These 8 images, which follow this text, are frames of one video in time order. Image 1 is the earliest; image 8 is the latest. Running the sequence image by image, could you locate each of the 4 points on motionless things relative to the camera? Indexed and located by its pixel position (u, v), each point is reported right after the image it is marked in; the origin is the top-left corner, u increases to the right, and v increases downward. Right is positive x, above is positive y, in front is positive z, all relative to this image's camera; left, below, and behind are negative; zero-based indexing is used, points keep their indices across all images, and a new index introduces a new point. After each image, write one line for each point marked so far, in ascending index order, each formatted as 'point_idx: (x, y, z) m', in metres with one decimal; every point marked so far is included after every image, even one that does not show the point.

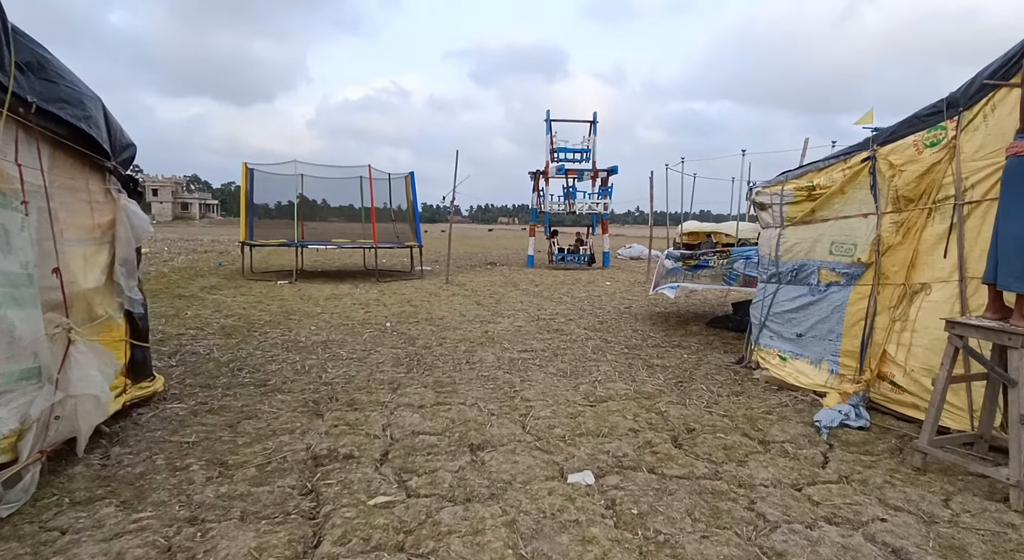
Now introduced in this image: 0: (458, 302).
0: (-0.8, -0.3, +7.9) m
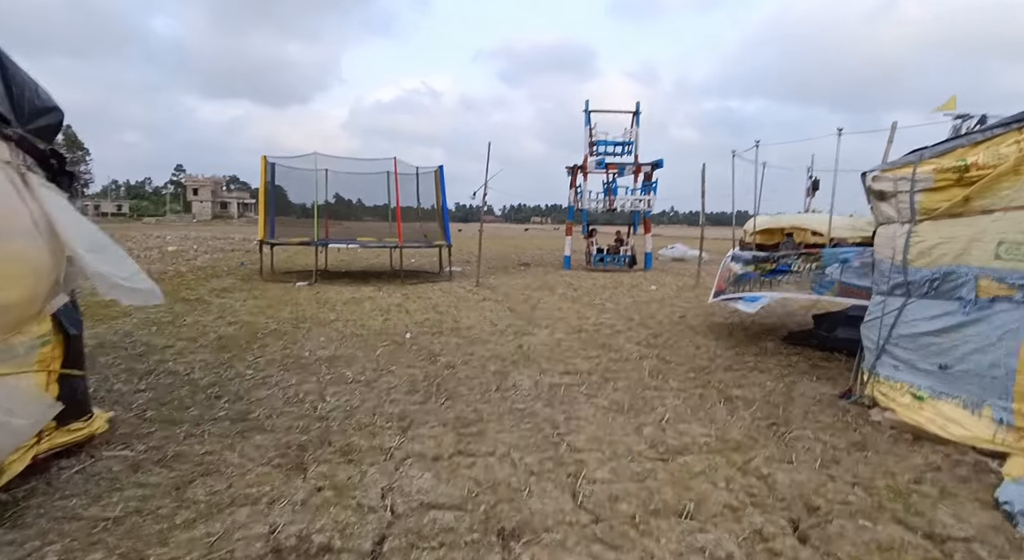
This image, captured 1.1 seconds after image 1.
0: (-0.3, -0.4, +7.1) m
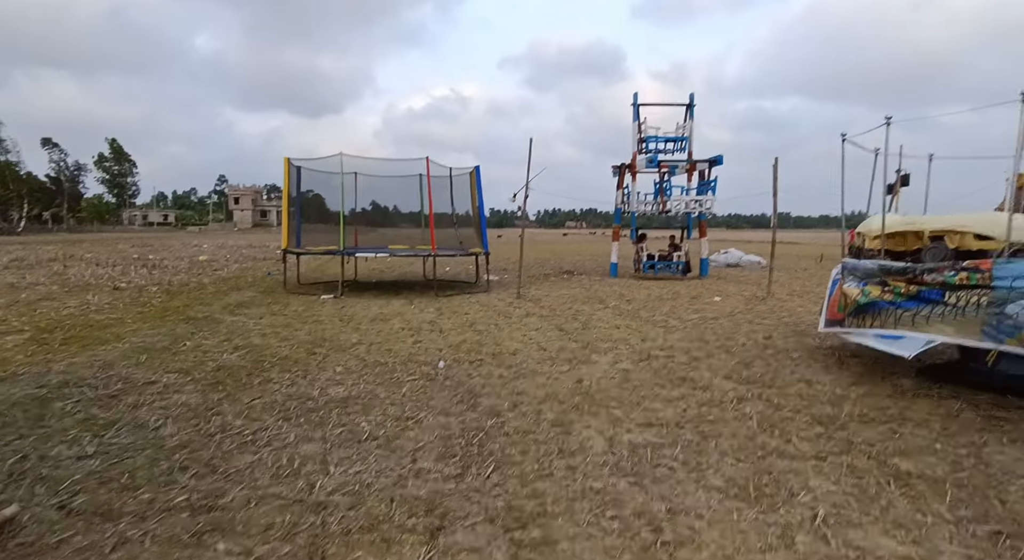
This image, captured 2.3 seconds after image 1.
0: (+0.3, -0.6, +6.1) m
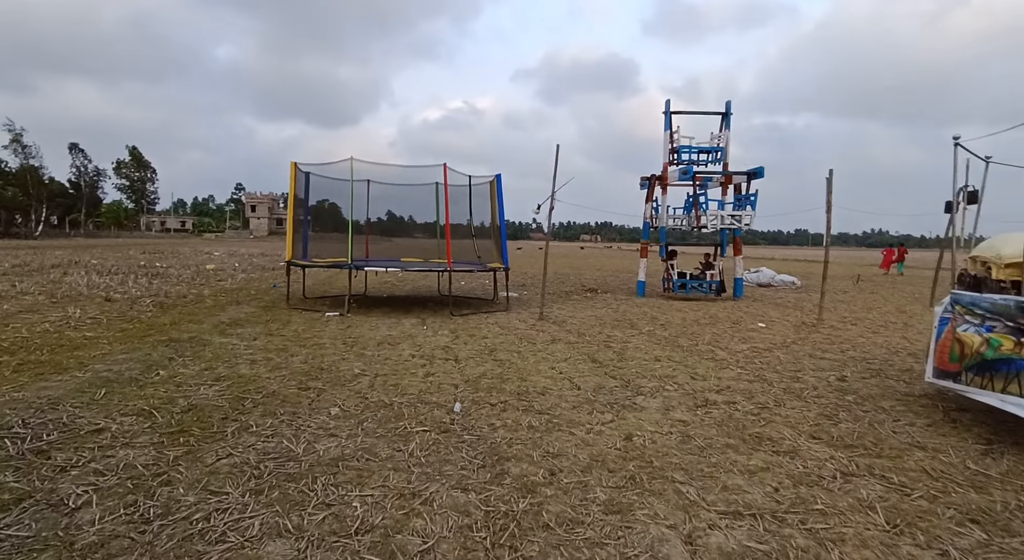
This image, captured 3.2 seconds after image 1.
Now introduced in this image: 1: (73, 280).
0: (+0.5, -0.8, +5.4) m
1: (-8.9, 0.0, +10.4) m
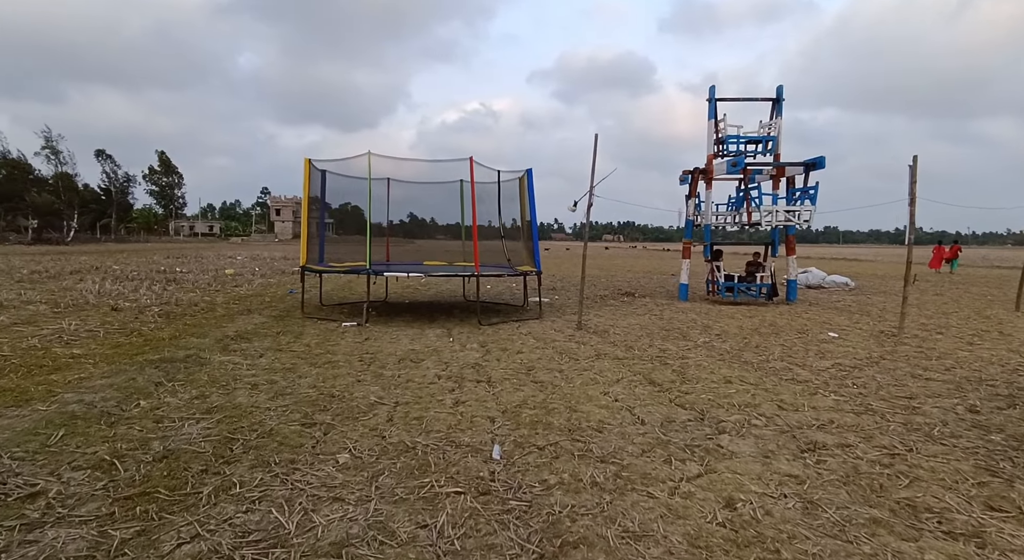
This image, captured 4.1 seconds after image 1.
0: (+0.9, -0.9, +4.6) m
1: (-8.3, -0.1, +10.0) m
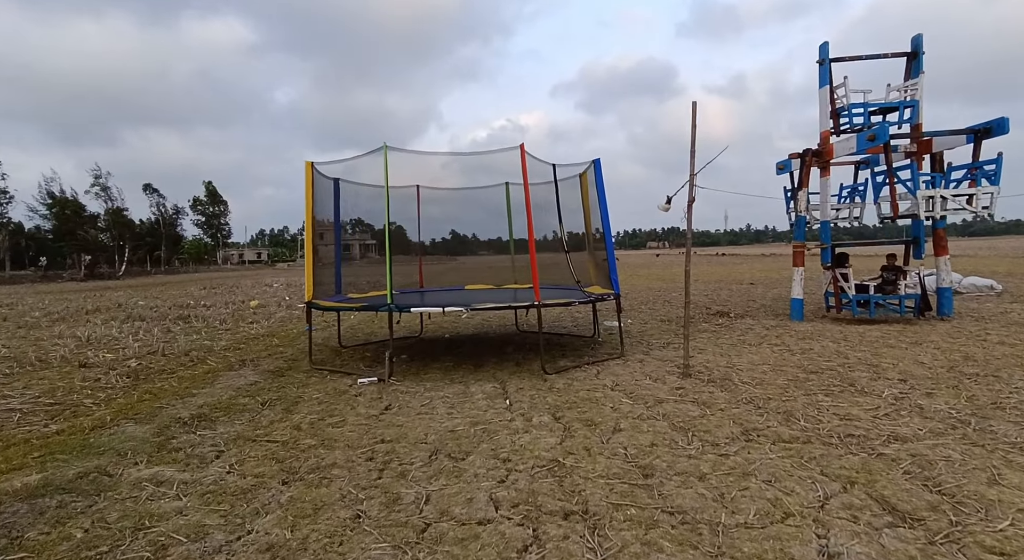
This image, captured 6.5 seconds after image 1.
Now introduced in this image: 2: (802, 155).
0: (+1.4, -1.0, +2.5) m
1: (-7.3, -0.9, +8.7) m
2: (+4.4, +1.9, +7.9) m
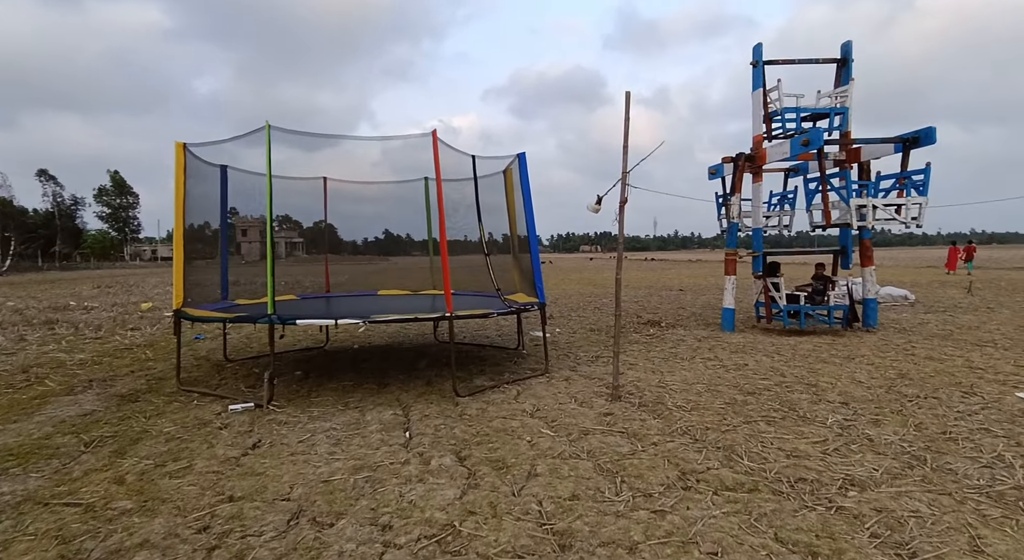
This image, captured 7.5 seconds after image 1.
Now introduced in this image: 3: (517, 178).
0: (+1.0, -1.1, +1.9) m
1: (-8.4, -0.9, +7.1) m
2: (+3.3, +1.8, +7.7) m
3: (+0.1, +1.2, +6.4) m
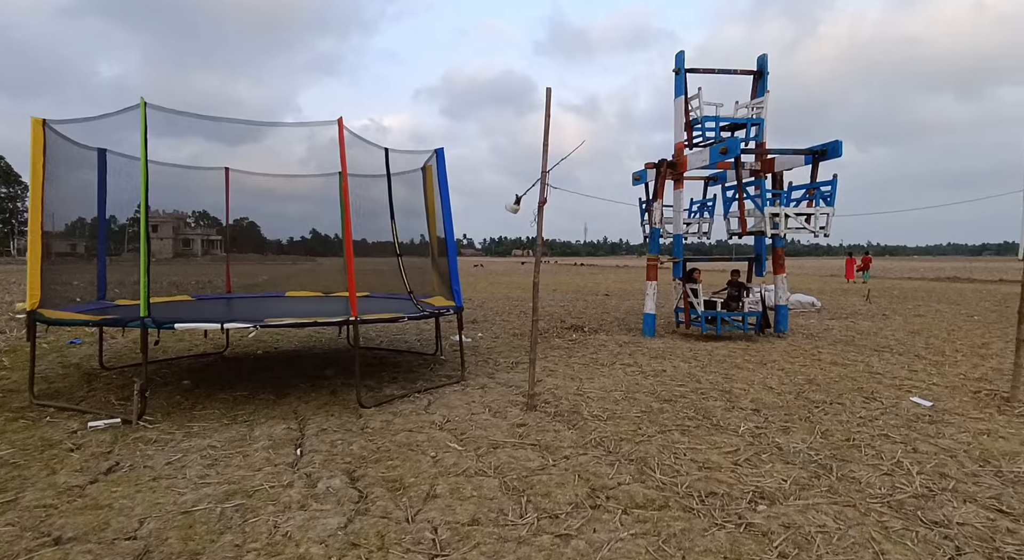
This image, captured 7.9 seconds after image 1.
0: (+0.5, -1.1, +1.7) m
1: (-9.4, -0.8, +5.7) m
2: (+2.2, +1.7, +7.7) m
3: (-0.8, +1.2, +6.1) m
